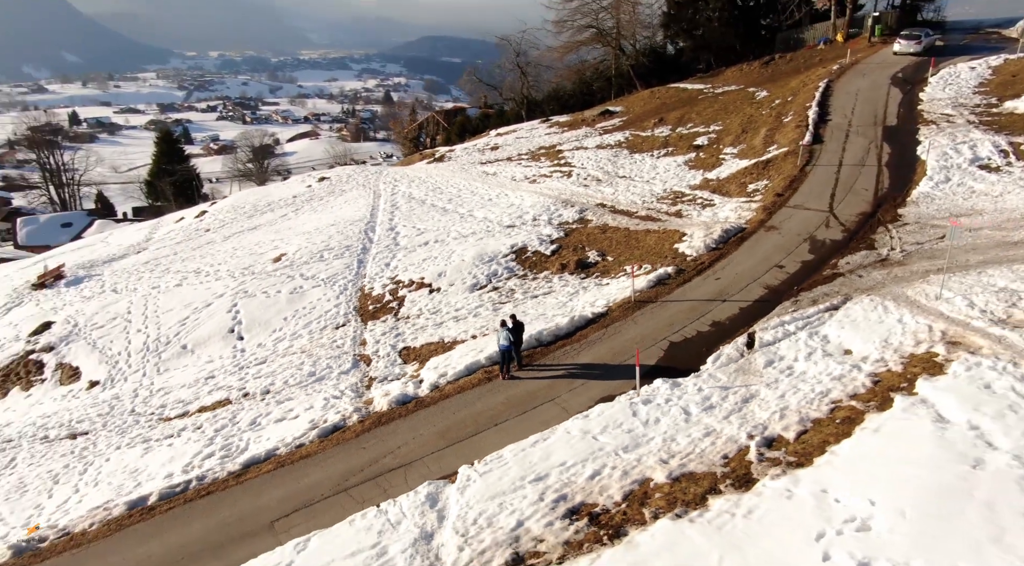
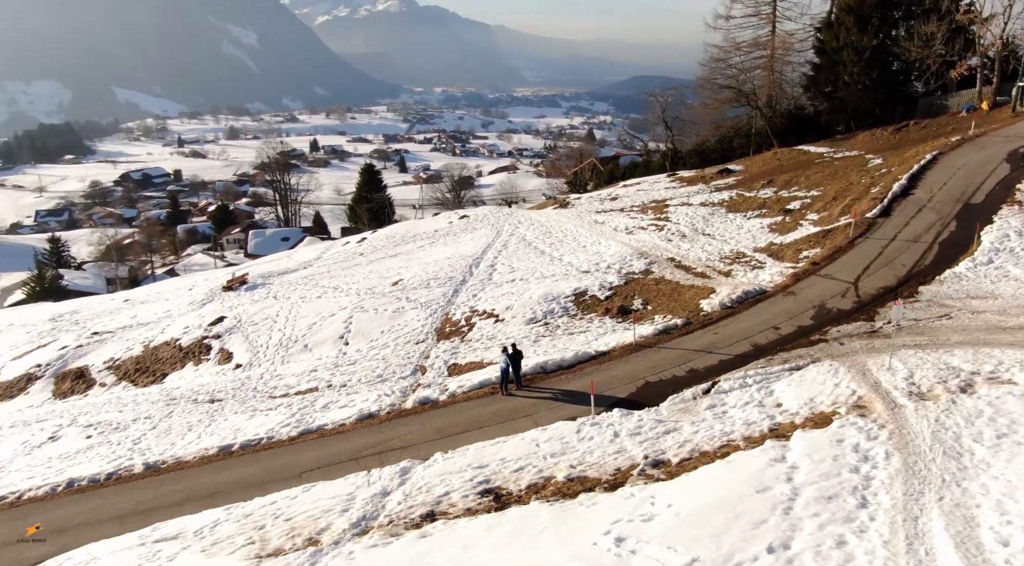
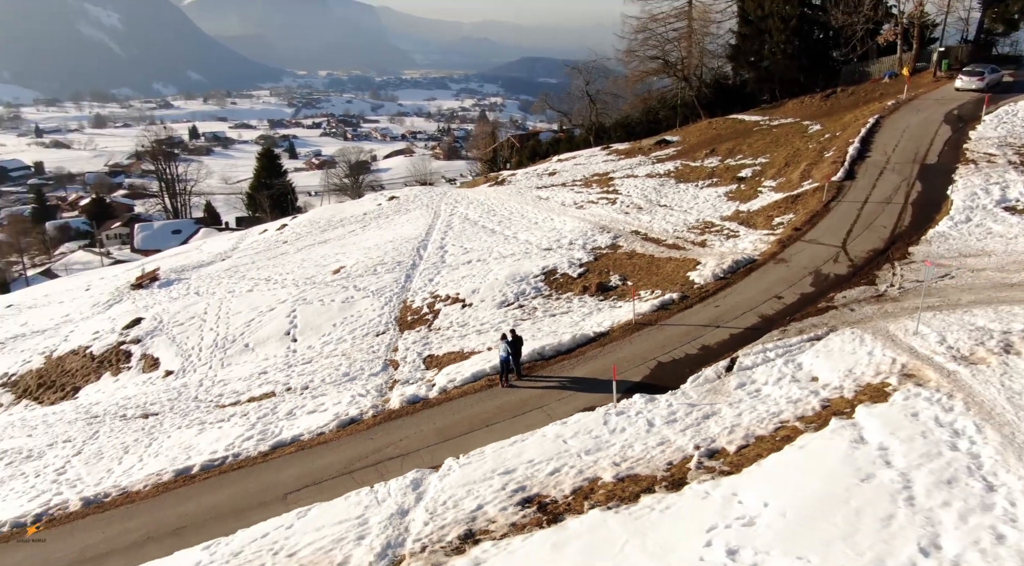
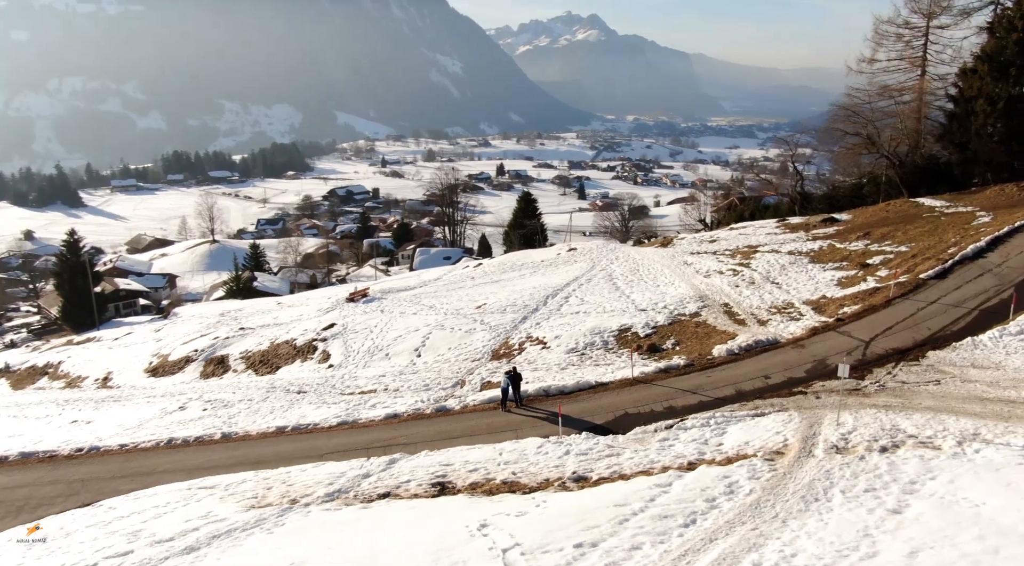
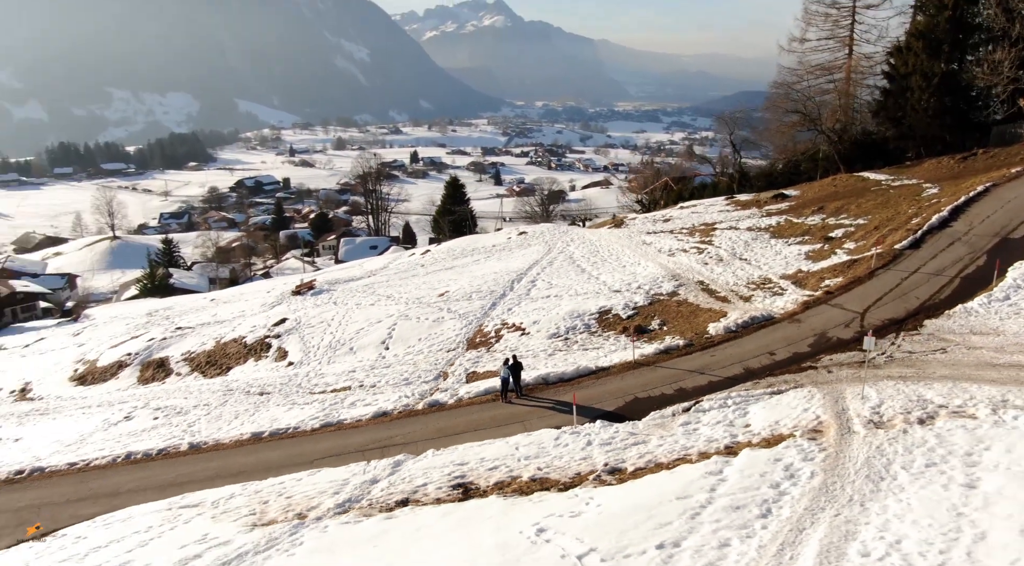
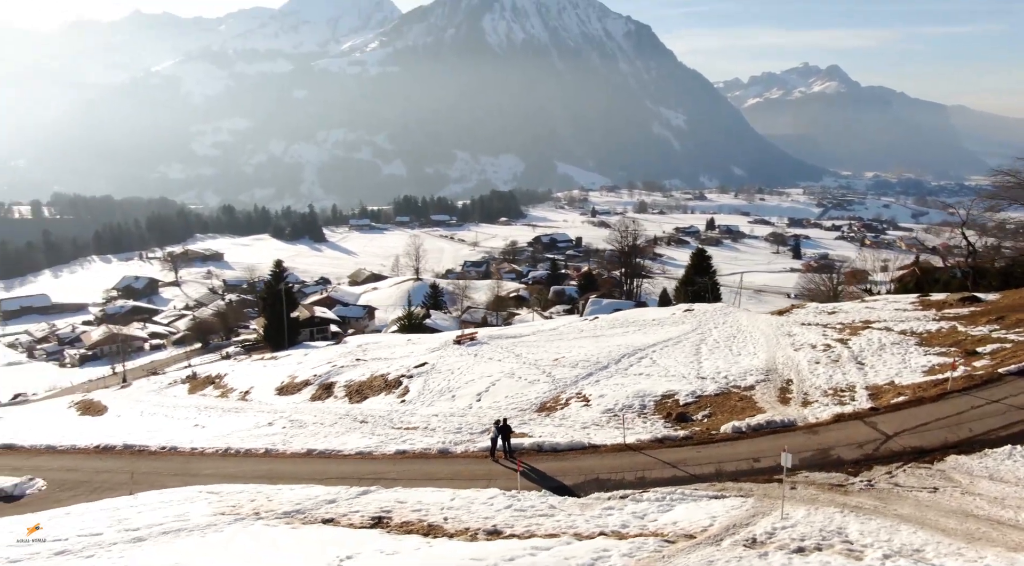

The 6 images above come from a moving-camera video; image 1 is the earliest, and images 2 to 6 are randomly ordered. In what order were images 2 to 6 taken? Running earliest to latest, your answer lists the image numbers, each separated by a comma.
3, 2, 5, 4, 6
